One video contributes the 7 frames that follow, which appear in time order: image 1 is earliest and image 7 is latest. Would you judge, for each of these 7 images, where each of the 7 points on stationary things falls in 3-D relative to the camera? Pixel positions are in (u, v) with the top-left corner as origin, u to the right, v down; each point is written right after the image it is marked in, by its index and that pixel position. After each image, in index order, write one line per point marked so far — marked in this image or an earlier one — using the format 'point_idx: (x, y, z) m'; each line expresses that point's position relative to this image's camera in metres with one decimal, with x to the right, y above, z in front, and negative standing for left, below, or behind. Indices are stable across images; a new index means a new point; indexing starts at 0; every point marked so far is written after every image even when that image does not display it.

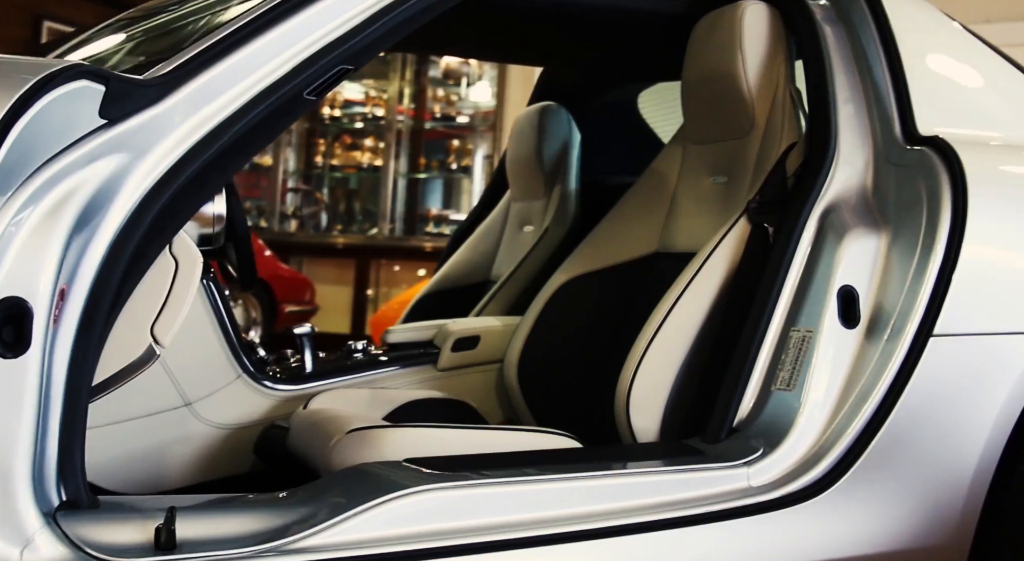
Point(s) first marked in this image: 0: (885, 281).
0: (+0.5, 0.0, +1.4) m
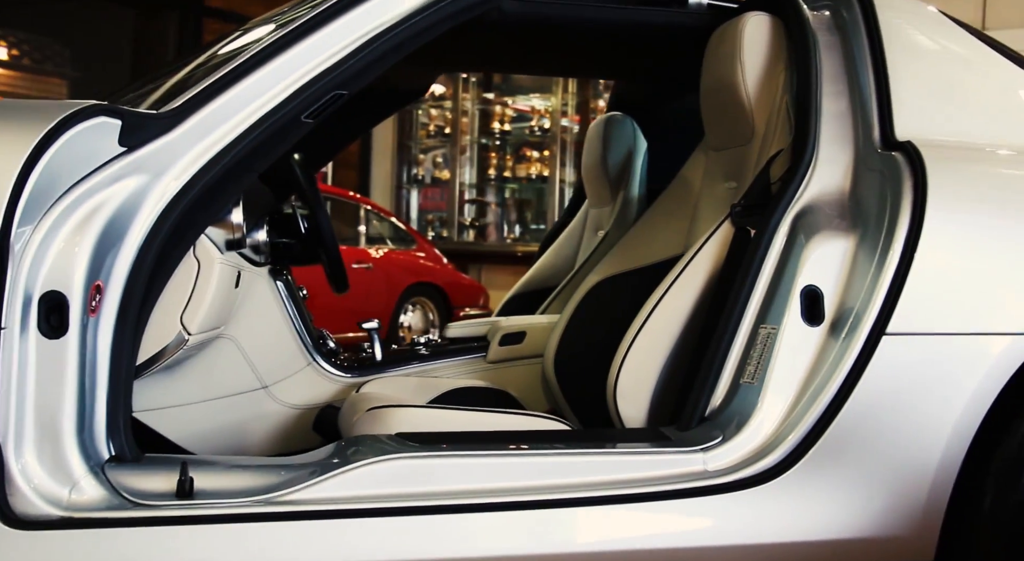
0: (+0.5, 0.0, +1.5) m
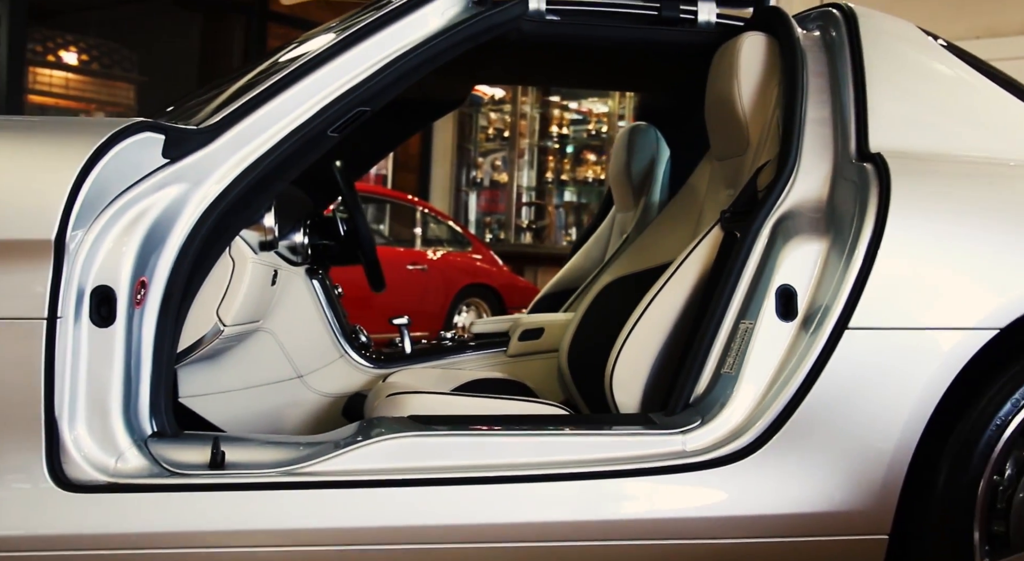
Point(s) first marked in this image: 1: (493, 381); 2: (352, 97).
0: (+0.5, 0.0, +1.6) m
1: (0.0, -0.2, +2.1) m
2: (-0.3, +0.3, +1.7) m
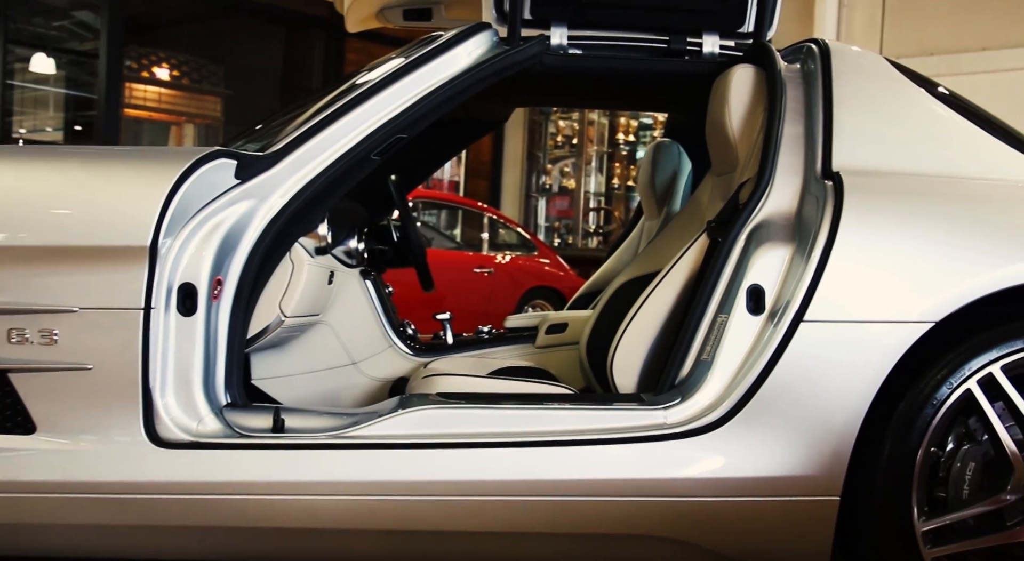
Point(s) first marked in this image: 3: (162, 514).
0: (+0.5, 0.0, +1.8) m
1: (0.0, -0.2, +2.4) m
2: (-0.2, +0.3, +2.0) m
3: (-0.6, -0.4, +1.8) m
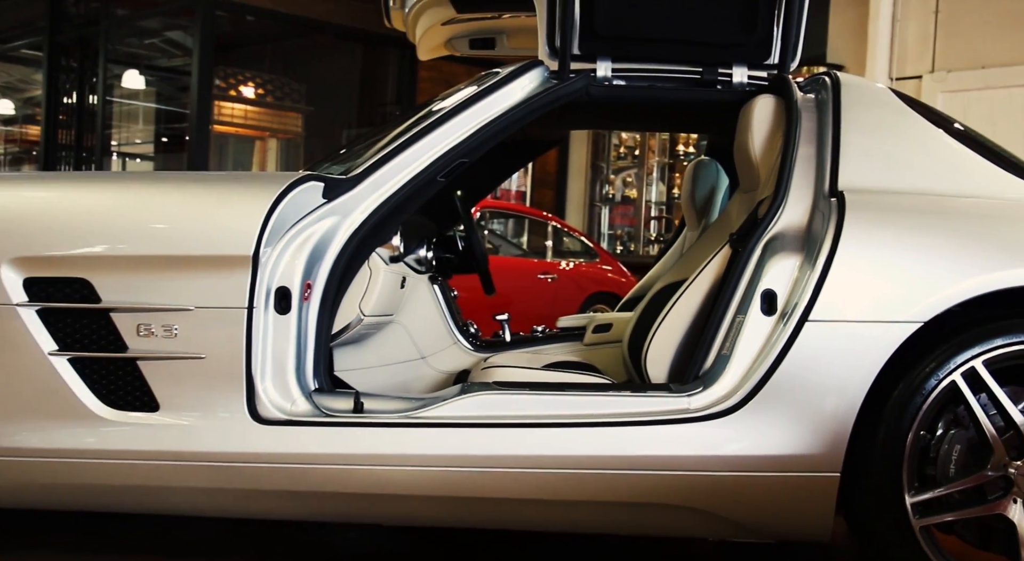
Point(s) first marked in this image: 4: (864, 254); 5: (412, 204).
0: (+0.6, 0.0, +2.1) m
1: (+0.2, -0.2, +2.7) m
2: (-0.1, +0.3, +2.3) m
3: (-0.5, -0.4, +2.1) m
4: (+0.7, +0.1, +2.1) m
5: (-0.2, +0.2, +2.4) m
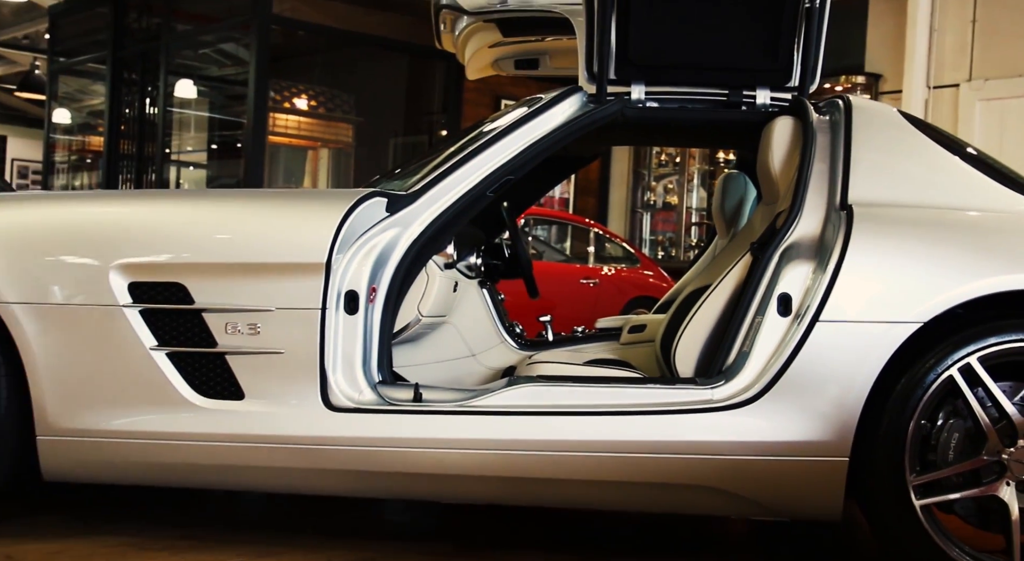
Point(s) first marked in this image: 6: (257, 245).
0: (+0.7, 0.0, +2.4) m
1: (+0.3, -0.2, +2.9) m
2: (0.0, +0.3, +2.6) m
3: (-0.4, -0.4, +2.4) m
4: (+0.8, 0.0, +2.3) m
5: (-0.1, +0.2, +2.7) m
6: (-0.6, +0.1, +2.5) m
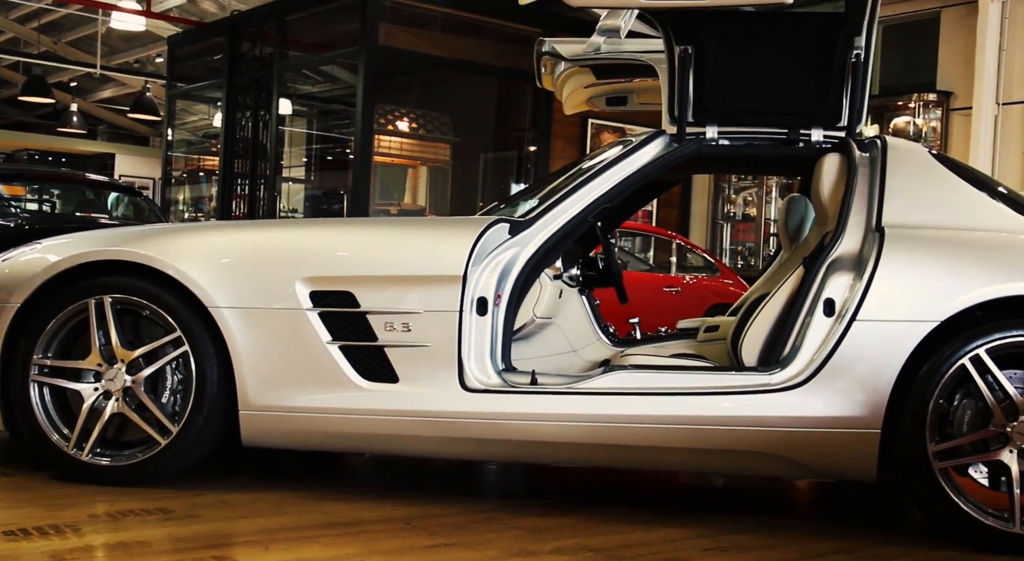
0: (+1.0, 0.0, +2.9) m
1: (+0.6, -0.3, +3.6) m
2: (+0.3, +0.3, +3.3) m
3: (-0.1, -0.5, +3.1) m
4: (+1.1, 0.0, +2.9) m
5: (+0.2, +0.1, +3.3) m
6: (-0.3, +0.1, +3.1) m
